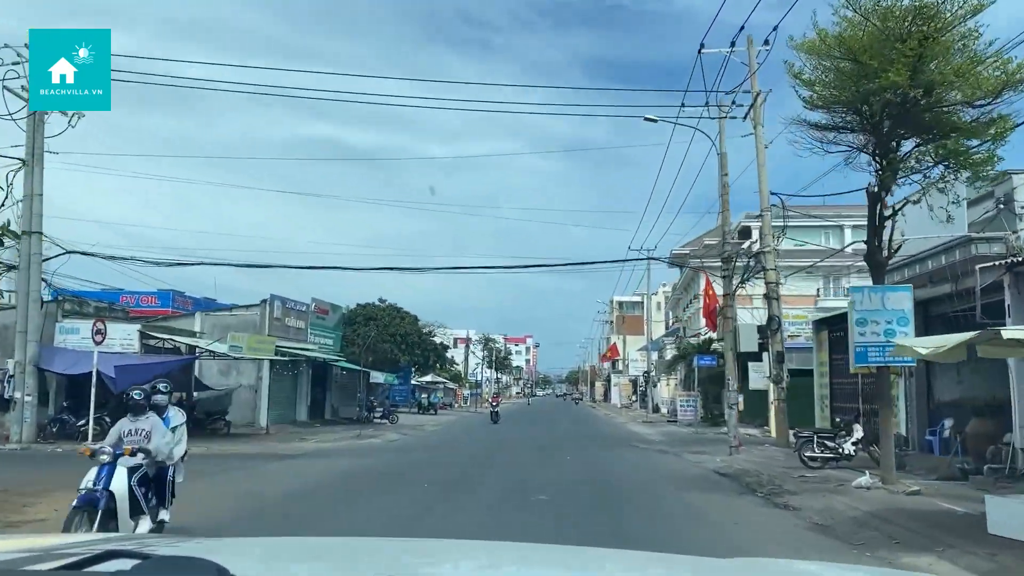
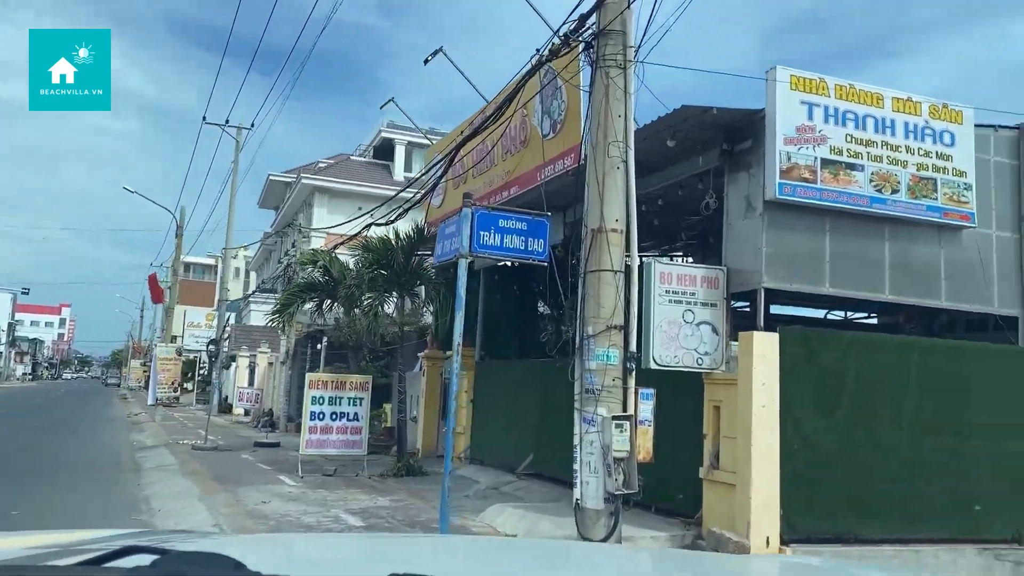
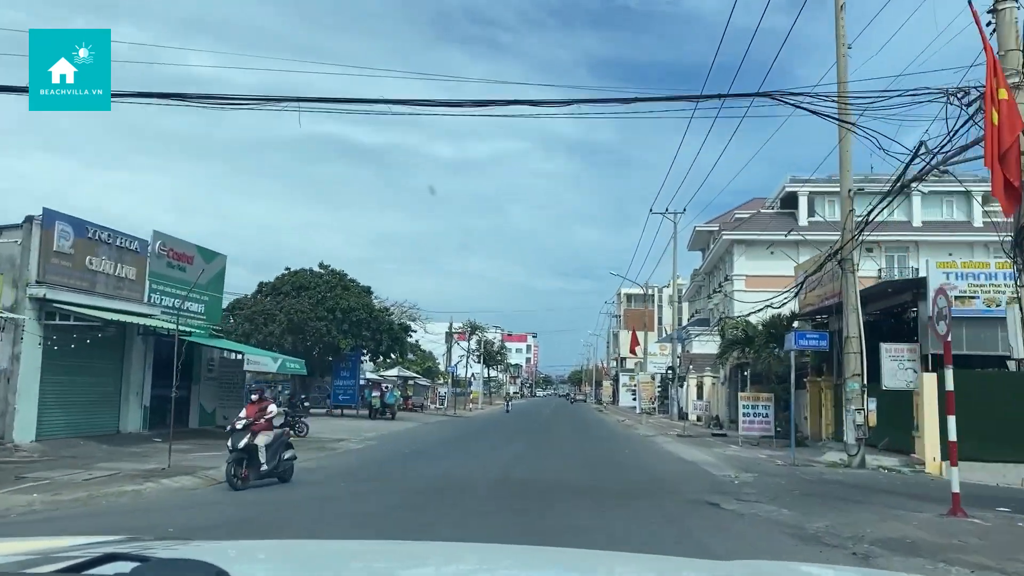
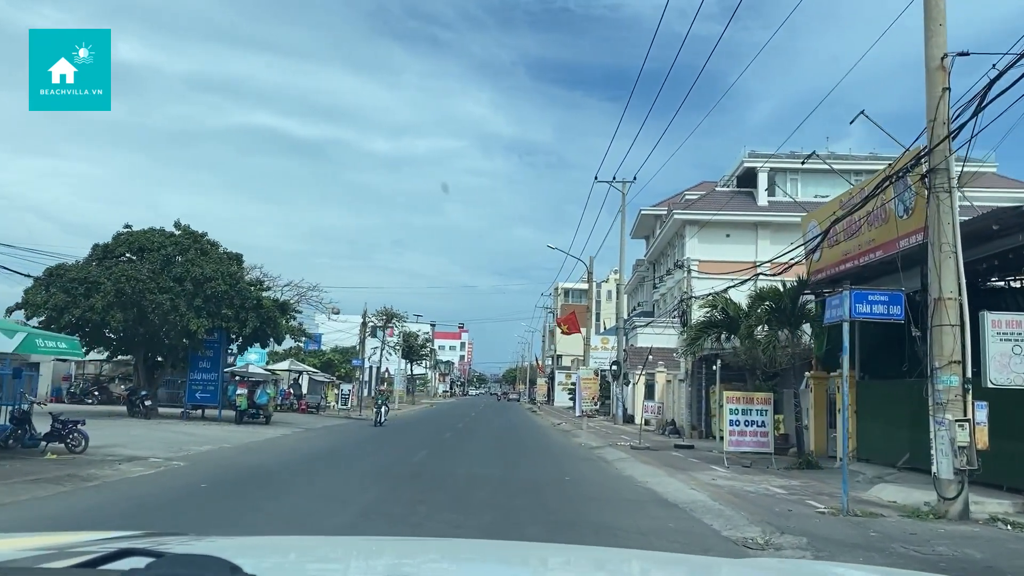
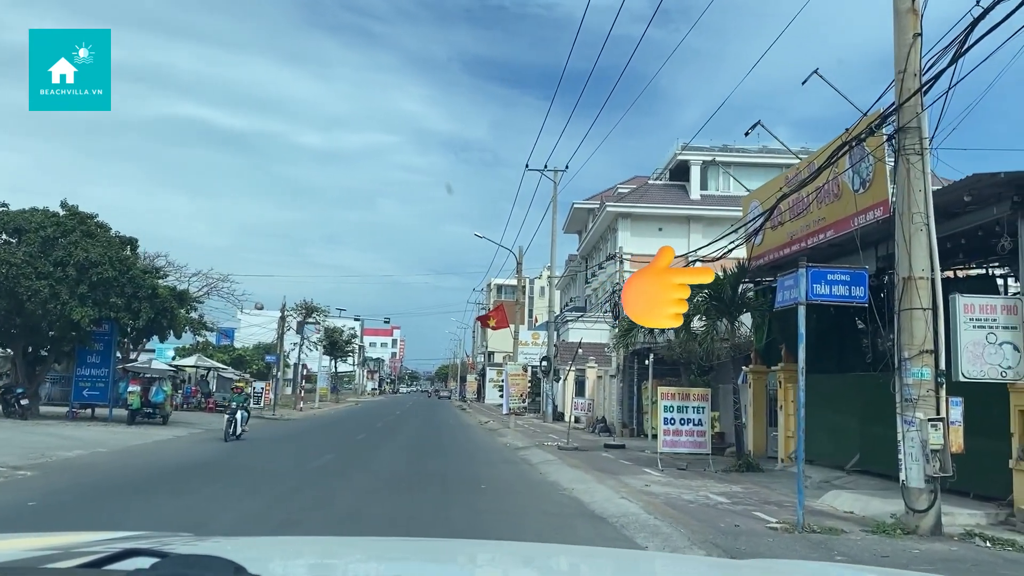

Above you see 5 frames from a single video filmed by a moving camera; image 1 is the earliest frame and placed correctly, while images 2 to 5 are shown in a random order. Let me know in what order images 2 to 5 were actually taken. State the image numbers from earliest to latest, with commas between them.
3, 4, 5, 2
